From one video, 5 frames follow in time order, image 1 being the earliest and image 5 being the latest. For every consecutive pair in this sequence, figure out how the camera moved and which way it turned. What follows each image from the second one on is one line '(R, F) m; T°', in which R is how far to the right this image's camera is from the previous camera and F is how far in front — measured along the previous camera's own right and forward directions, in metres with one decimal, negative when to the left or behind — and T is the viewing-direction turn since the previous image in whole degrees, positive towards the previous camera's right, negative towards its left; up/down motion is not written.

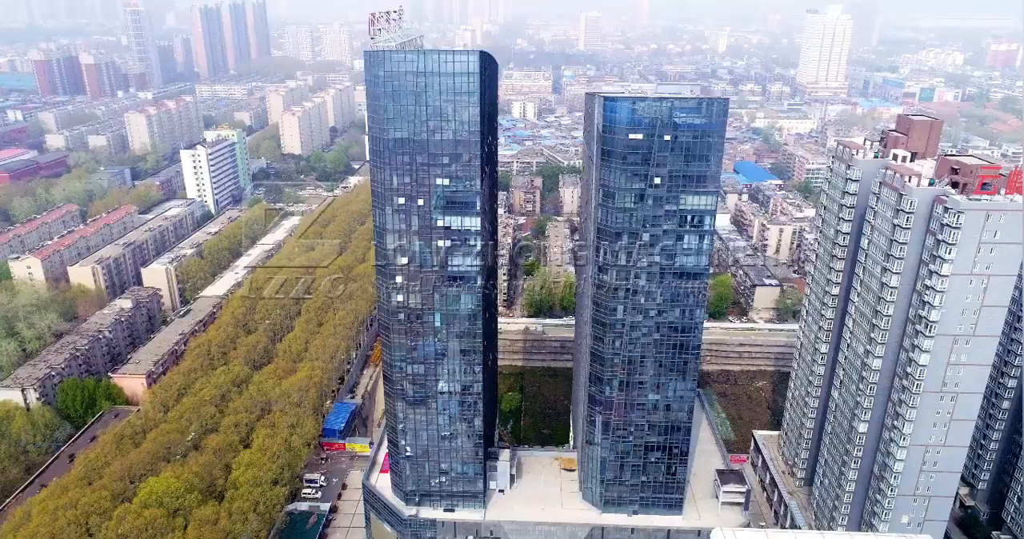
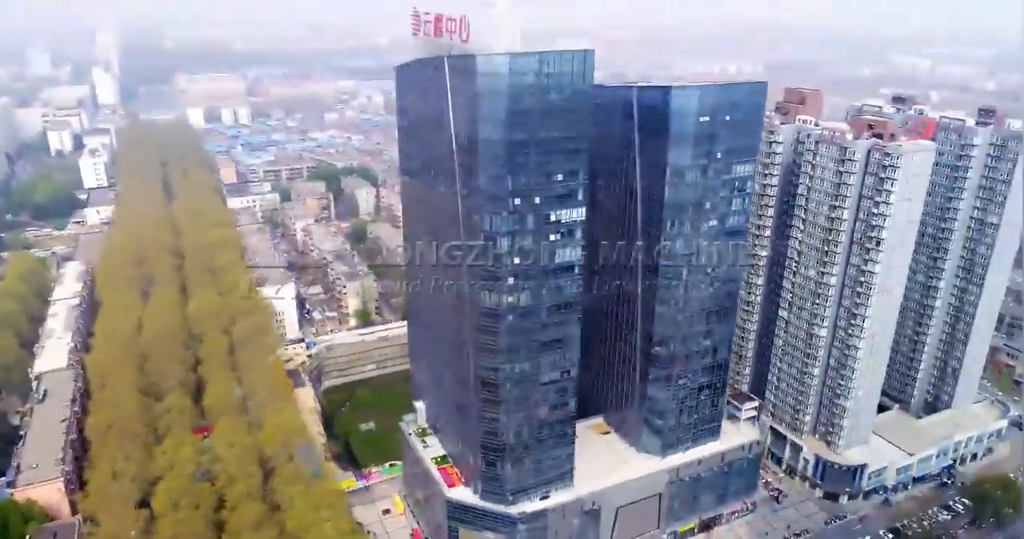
(-10.7, +1.8) m; +26°
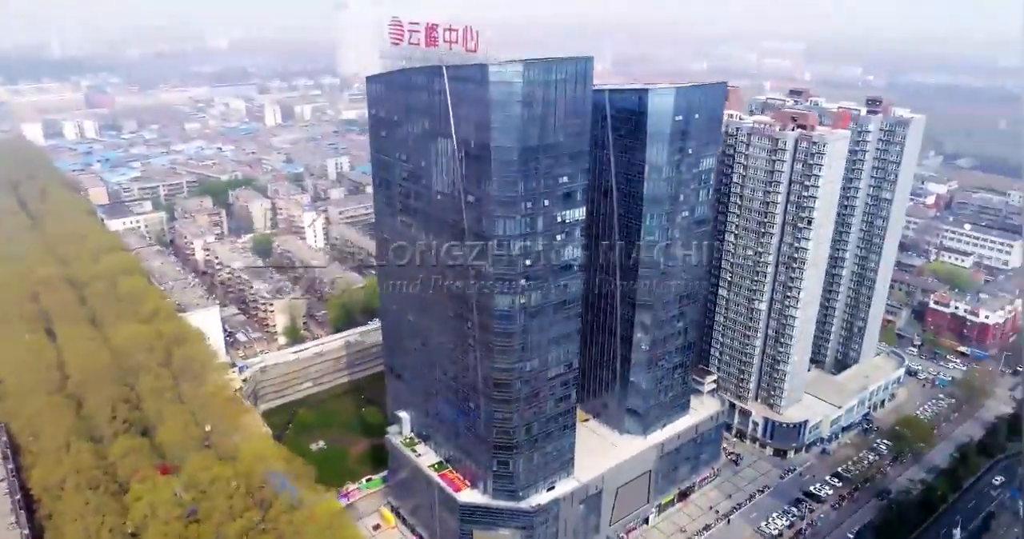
(-4.0, -0.1) m; +12°
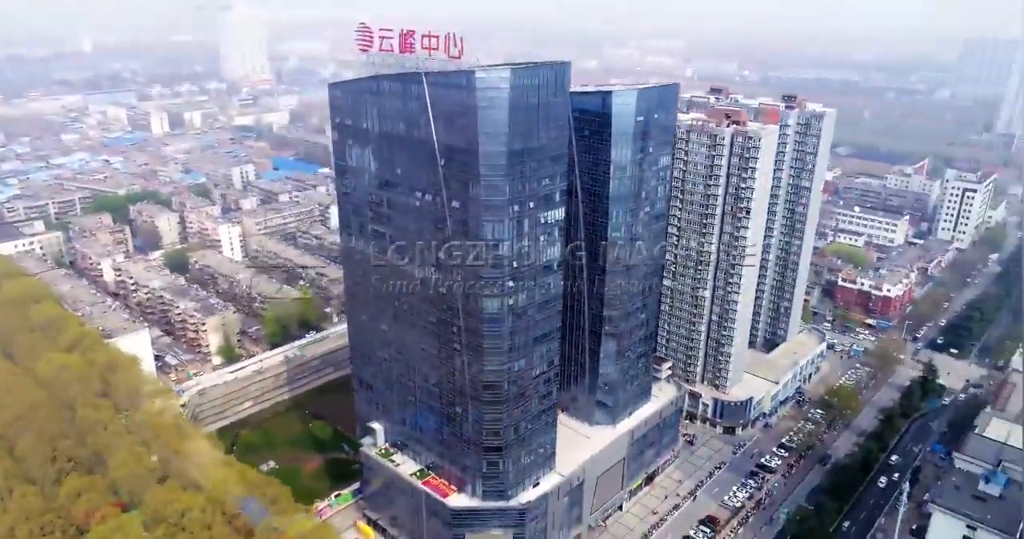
(-2.5, -0.1) m; +9°
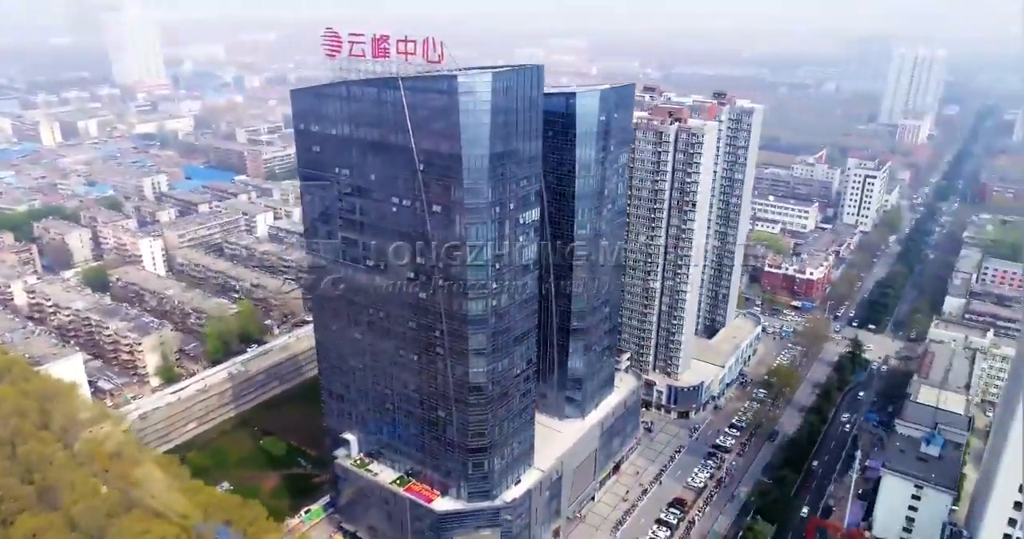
(-1.9, -0.1) m; +7°
